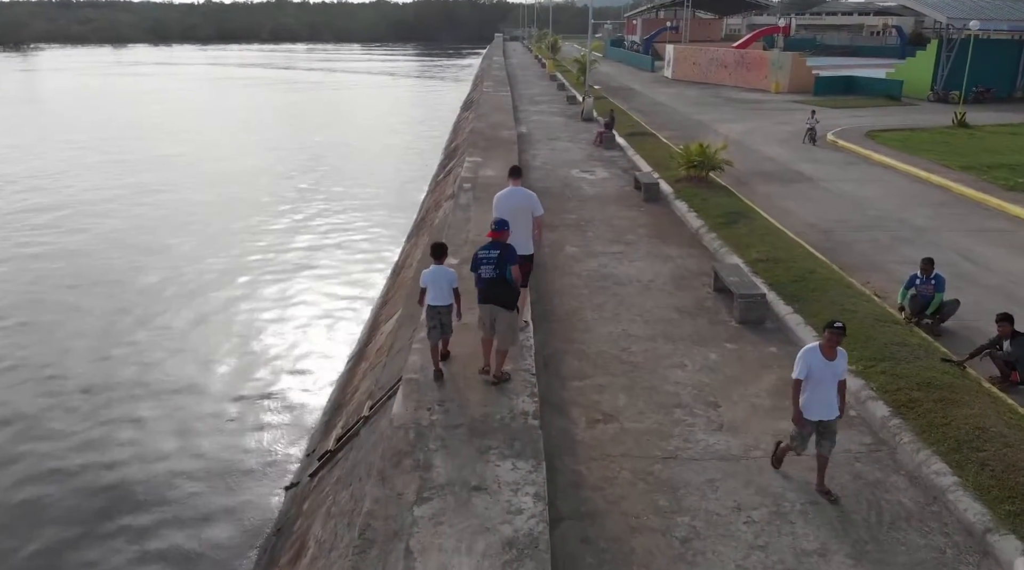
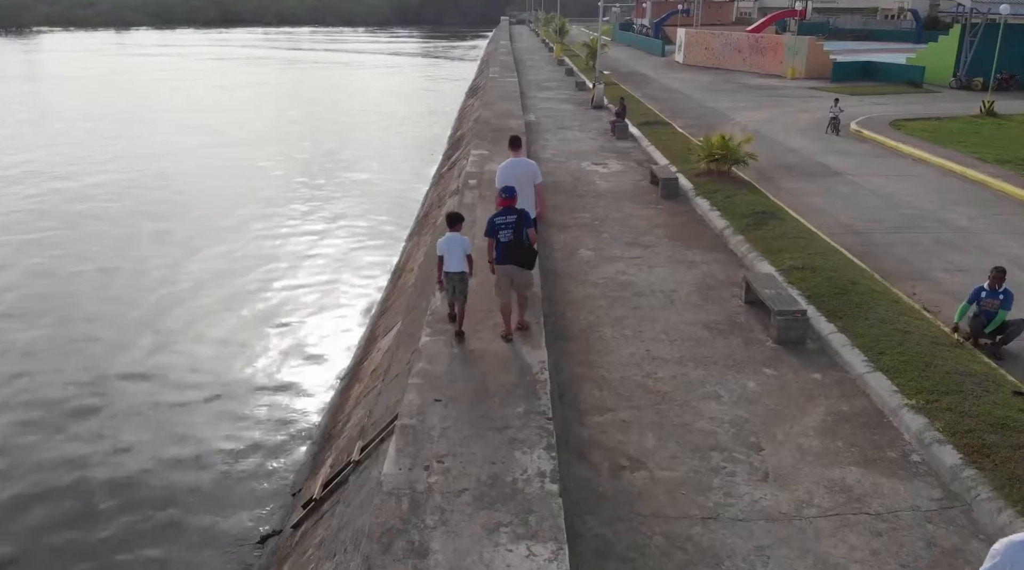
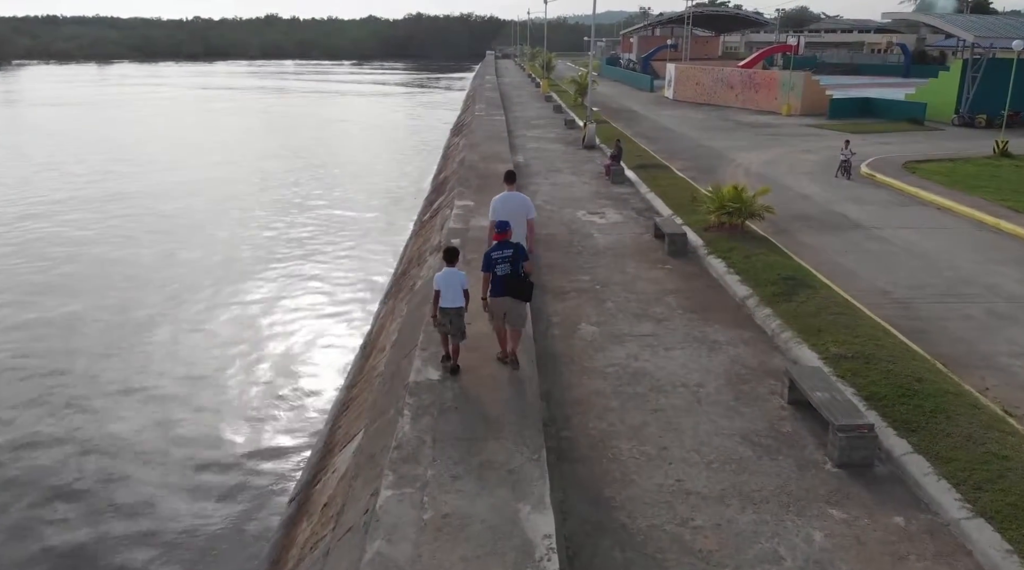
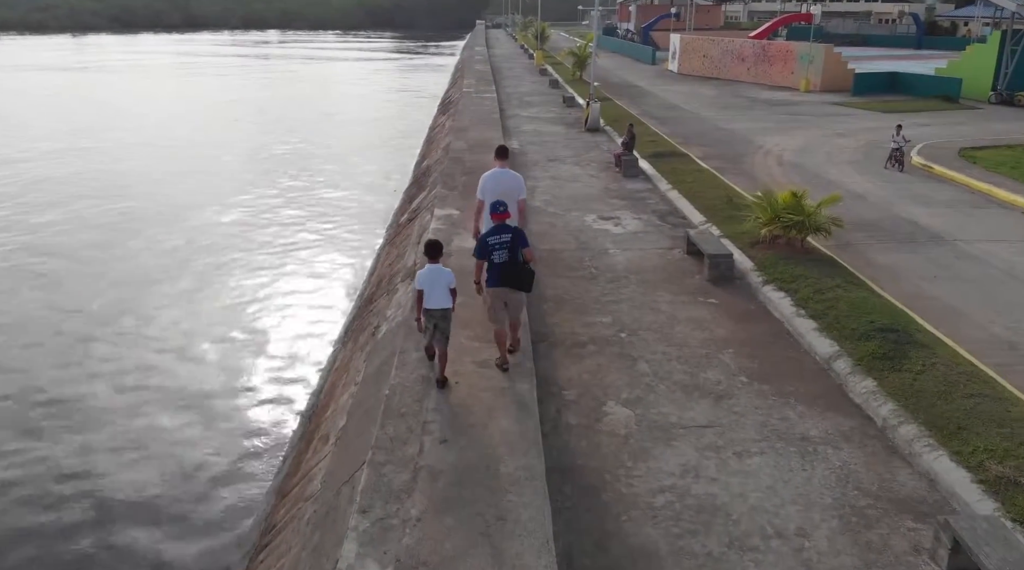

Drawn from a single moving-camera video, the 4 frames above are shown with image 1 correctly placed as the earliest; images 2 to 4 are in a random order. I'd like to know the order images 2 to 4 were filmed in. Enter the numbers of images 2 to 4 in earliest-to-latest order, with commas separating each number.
2, 3, 4
